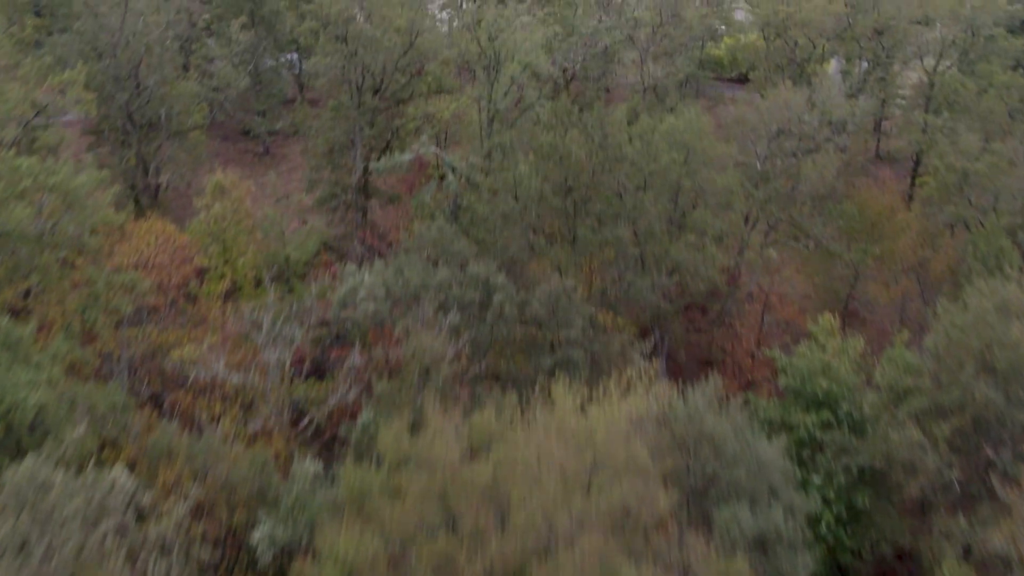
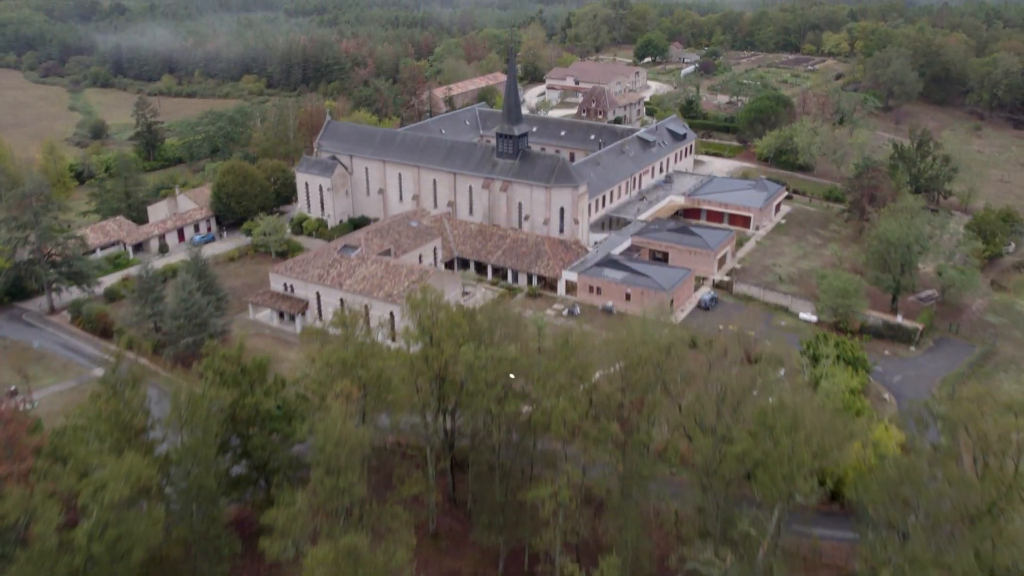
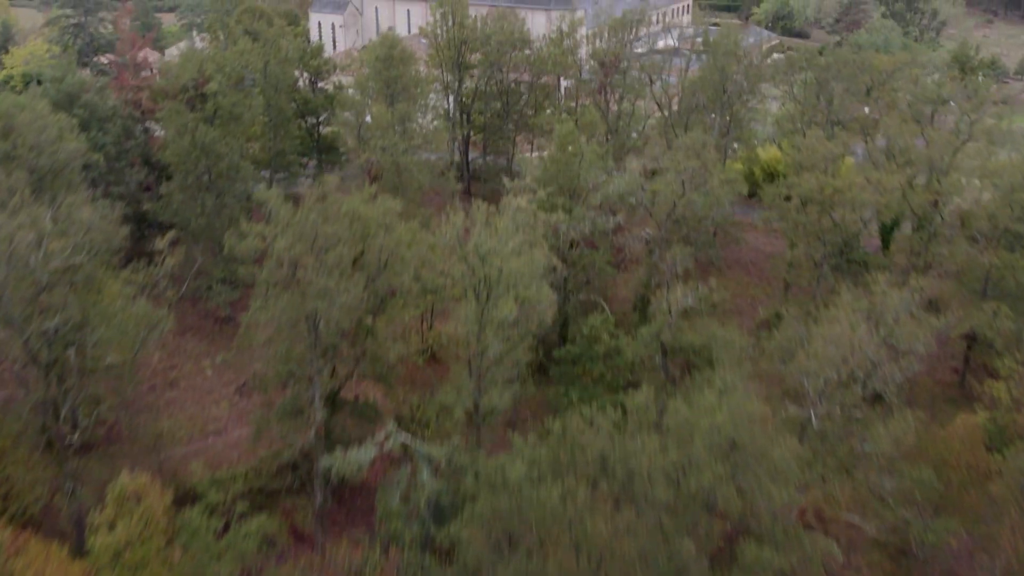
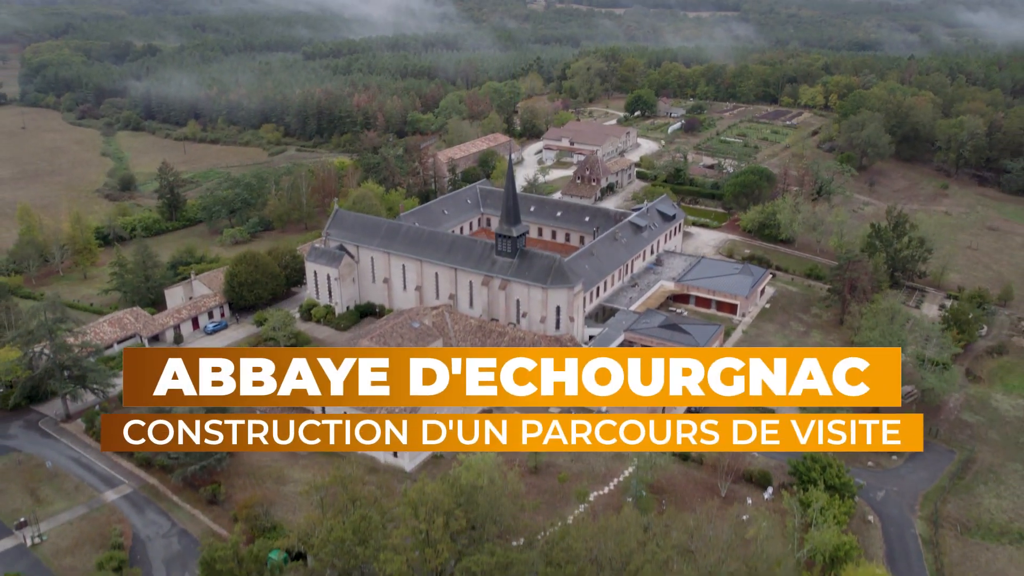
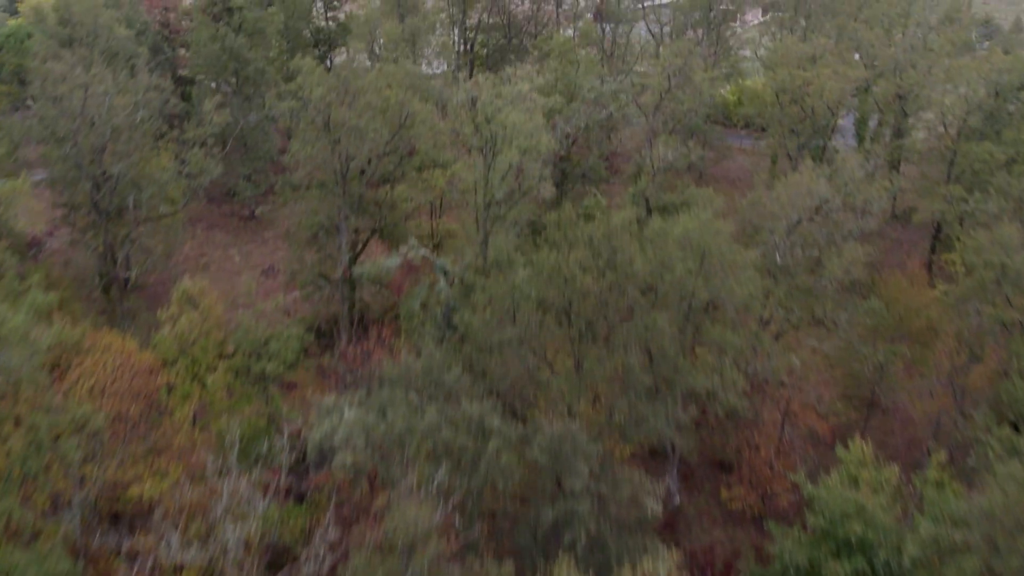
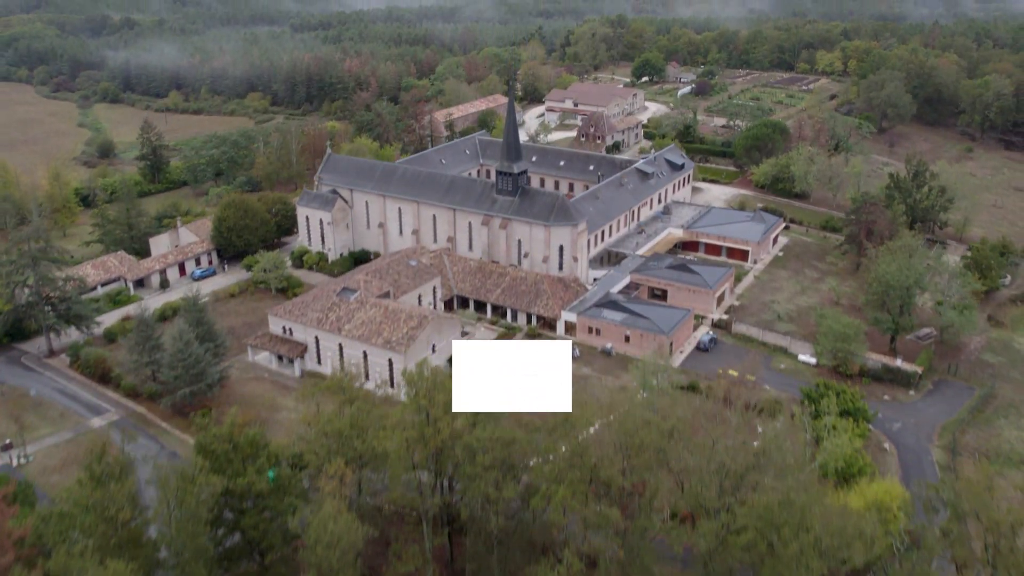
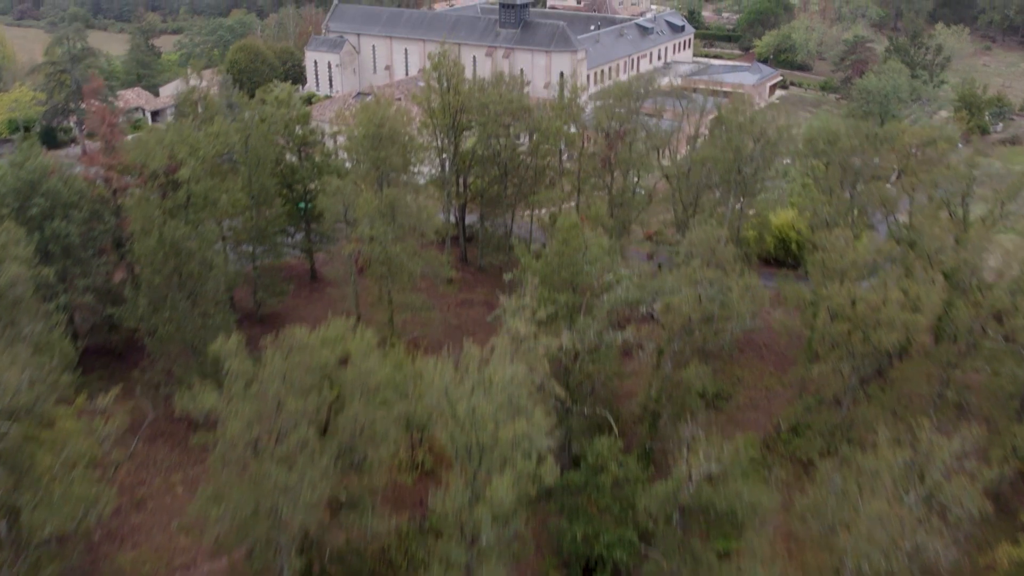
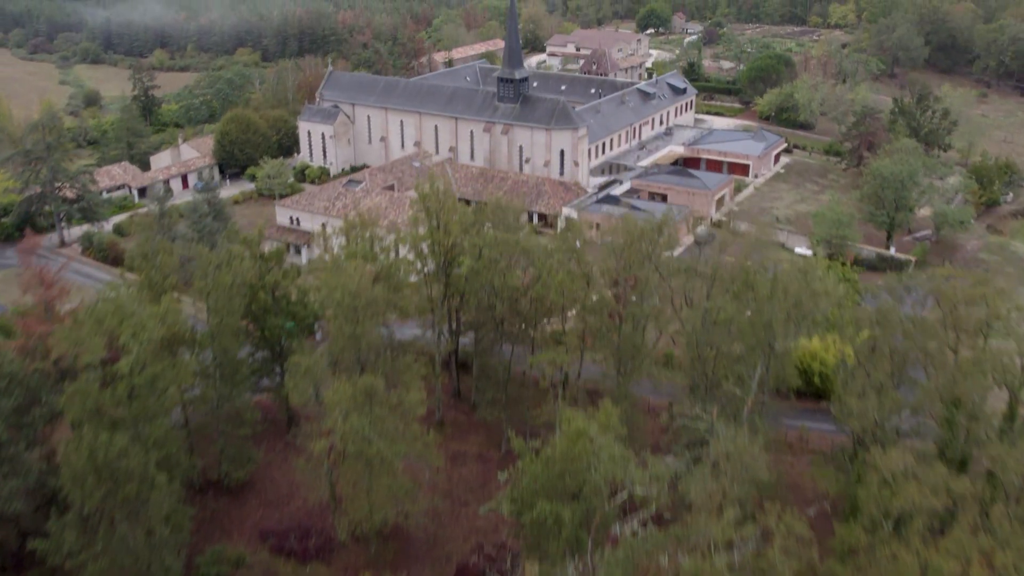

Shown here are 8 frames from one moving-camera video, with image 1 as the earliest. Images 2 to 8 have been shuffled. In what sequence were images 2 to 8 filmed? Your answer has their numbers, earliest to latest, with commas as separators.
5, 3, 7, 8, 2, 6, 4
